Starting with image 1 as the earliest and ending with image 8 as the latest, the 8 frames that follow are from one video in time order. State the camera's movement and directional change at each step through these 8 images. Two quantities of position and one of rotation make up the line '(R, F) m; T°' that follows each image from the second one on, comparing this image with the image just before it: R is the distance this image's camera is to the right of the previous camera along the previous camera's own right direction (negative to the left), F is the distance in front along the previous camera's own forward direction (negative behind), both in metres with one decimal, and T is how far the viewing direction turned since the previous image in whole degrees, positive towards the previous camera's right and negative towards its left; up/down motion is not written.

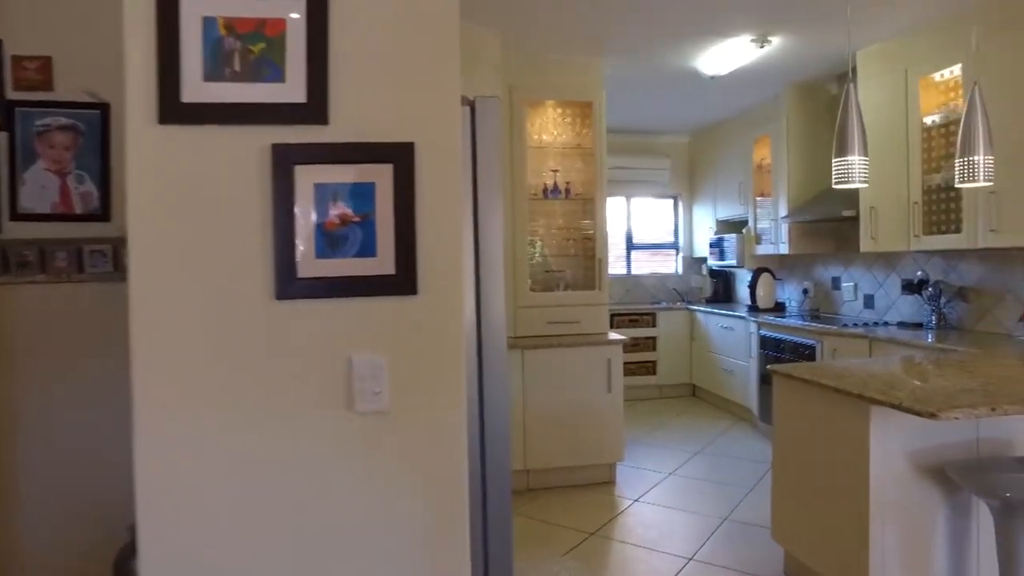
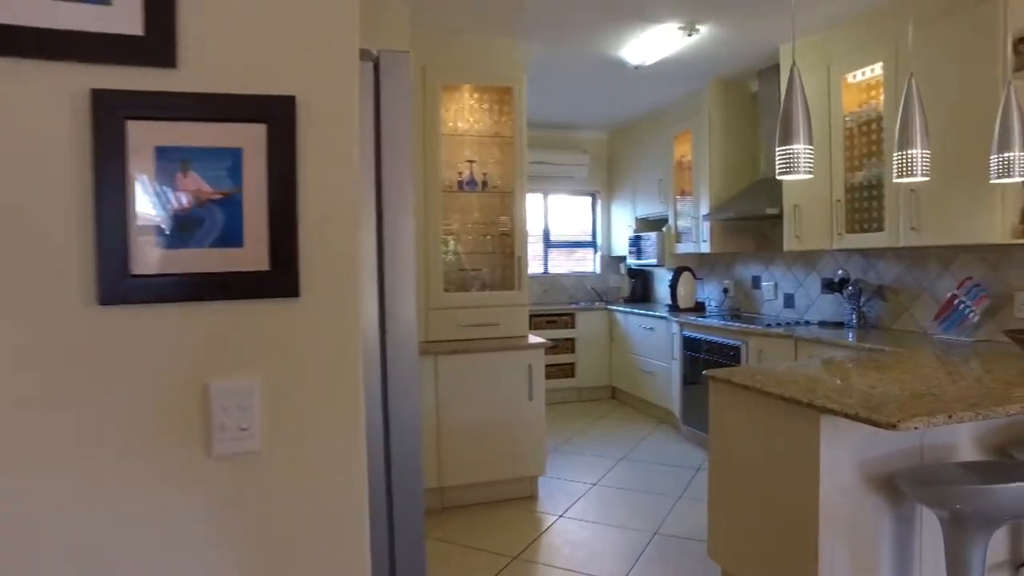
(0.0, +0.3) m; +7°
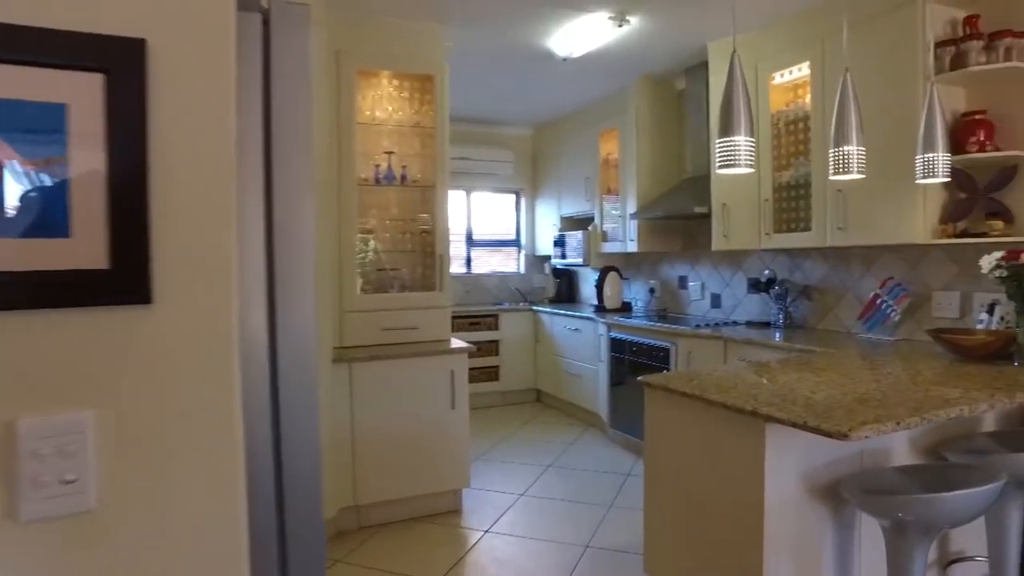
(0.0, +0.2) m; +7°
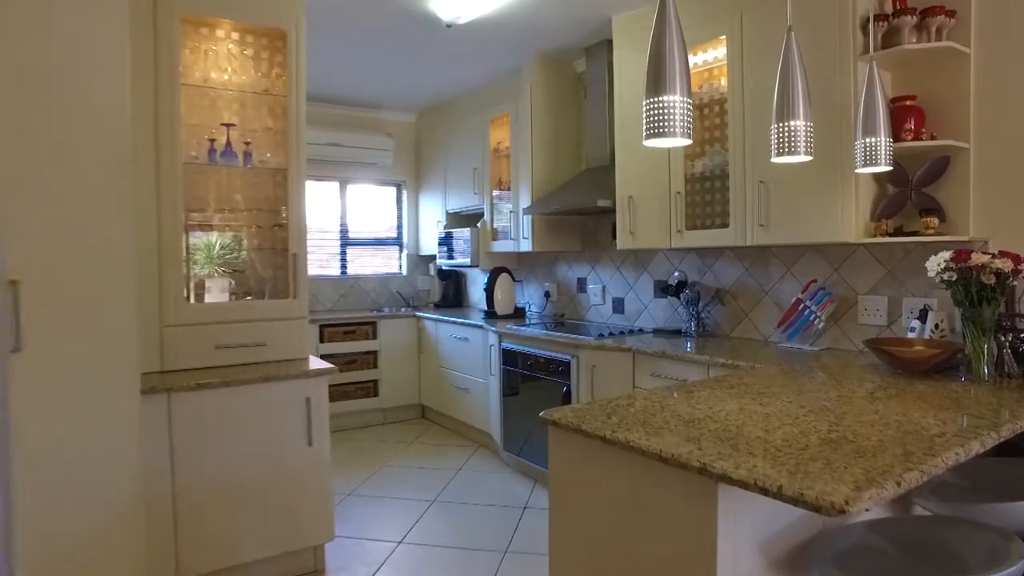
(+0.1, +0.5) m; +9°
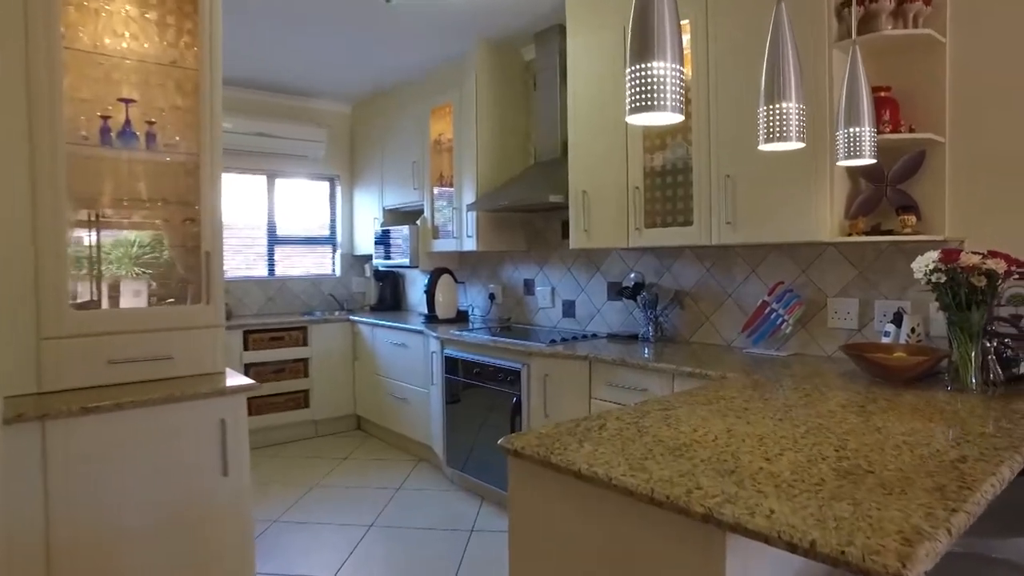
(0.0, +0.3) m; +5°
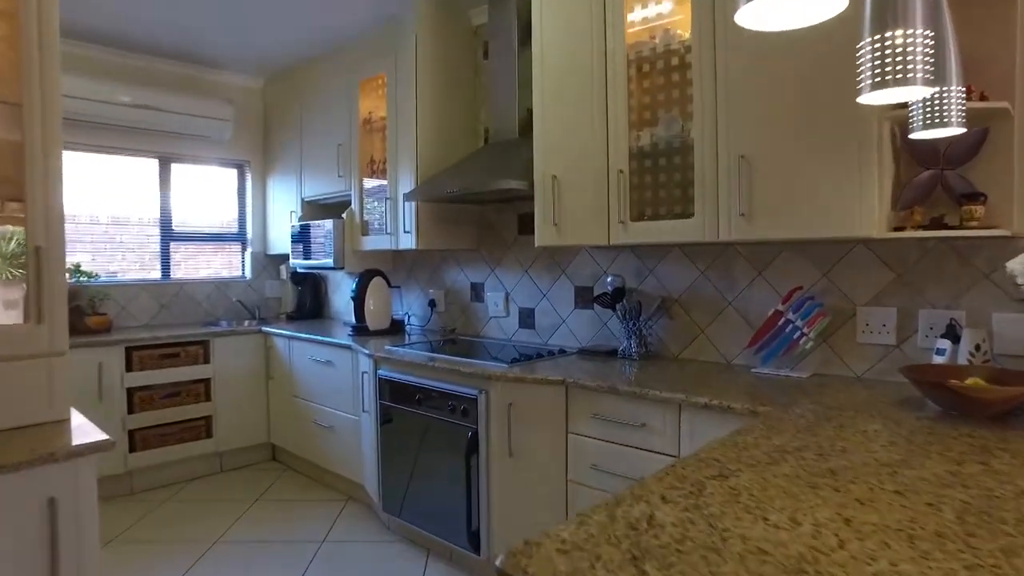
(-0.1, +0.6) m; +6°
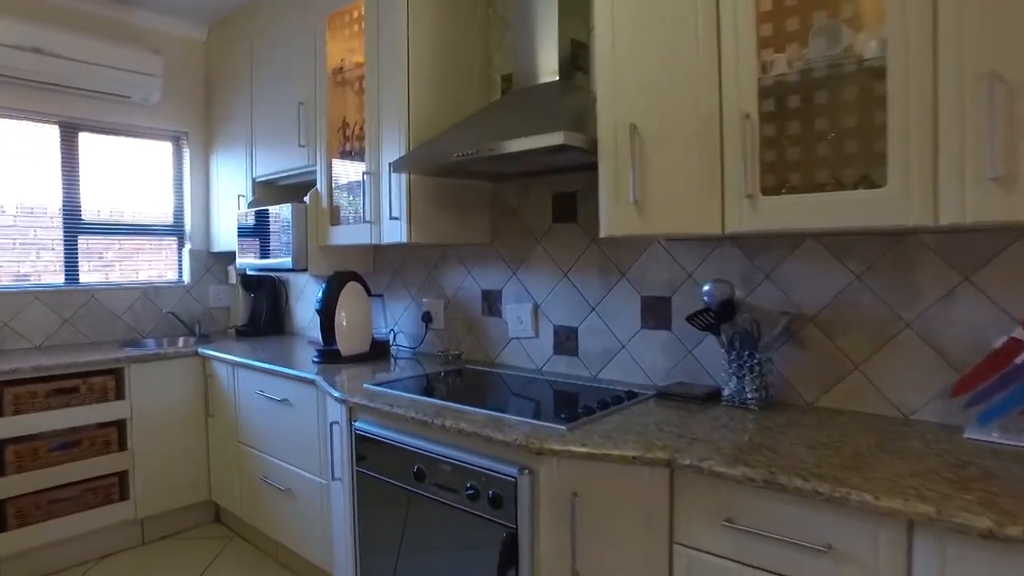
(-0.2, +0.9) m; +2°
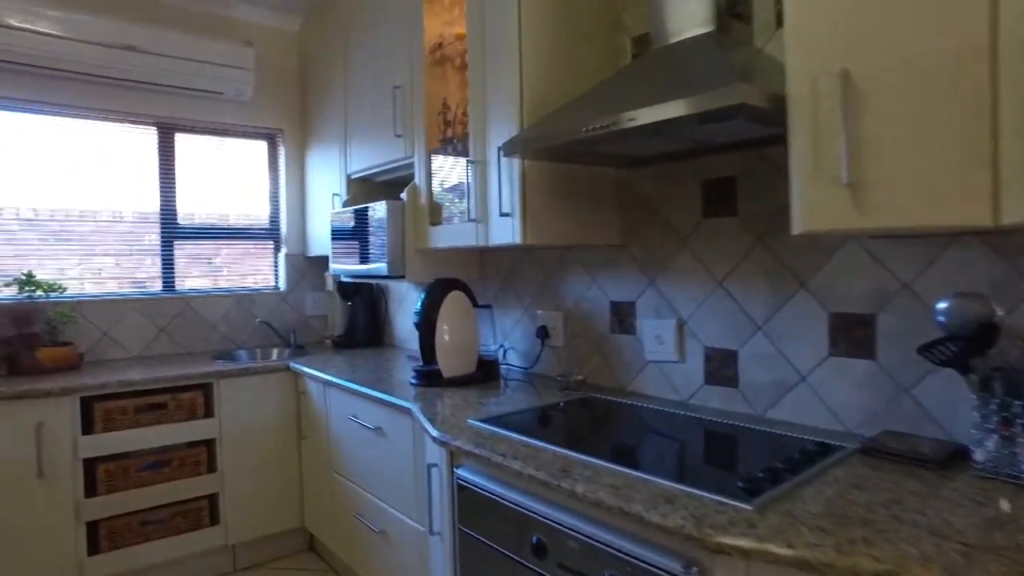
(-0.1, +0.4) m; -9°
